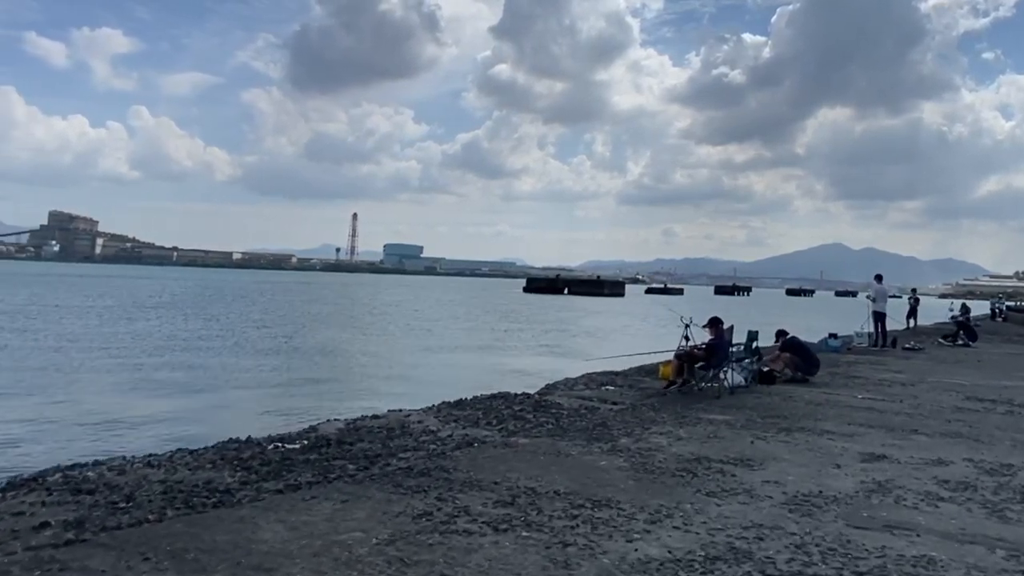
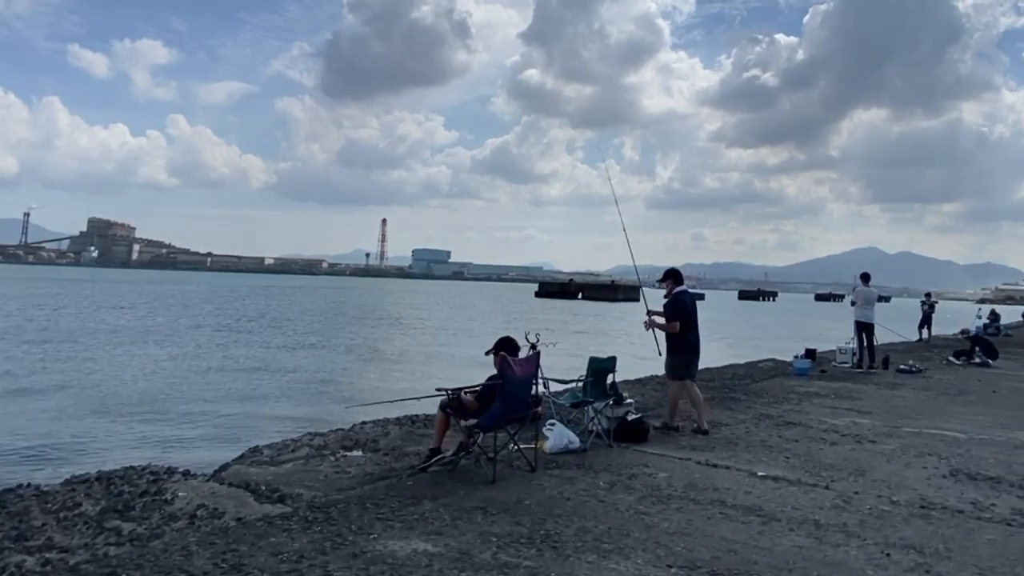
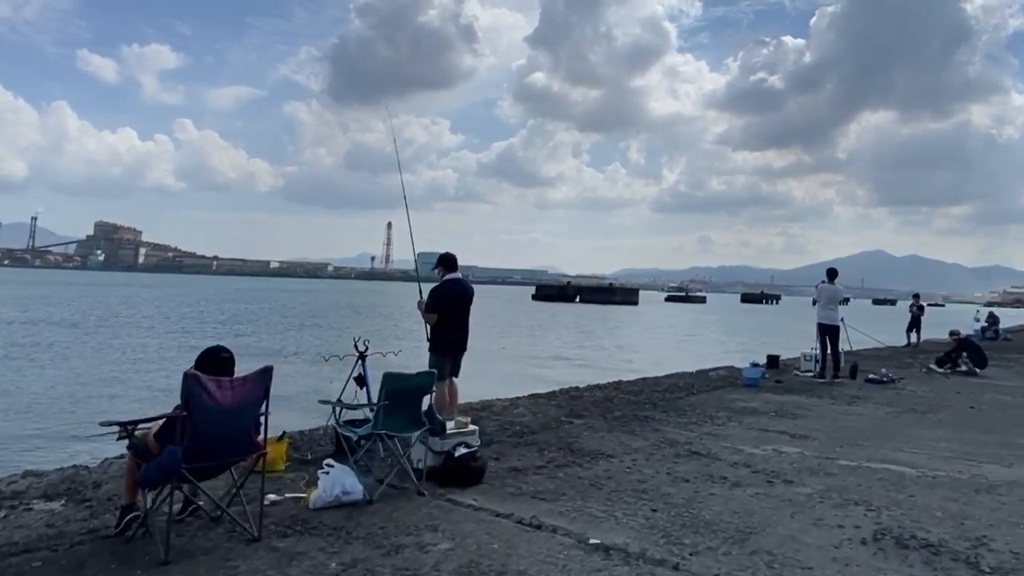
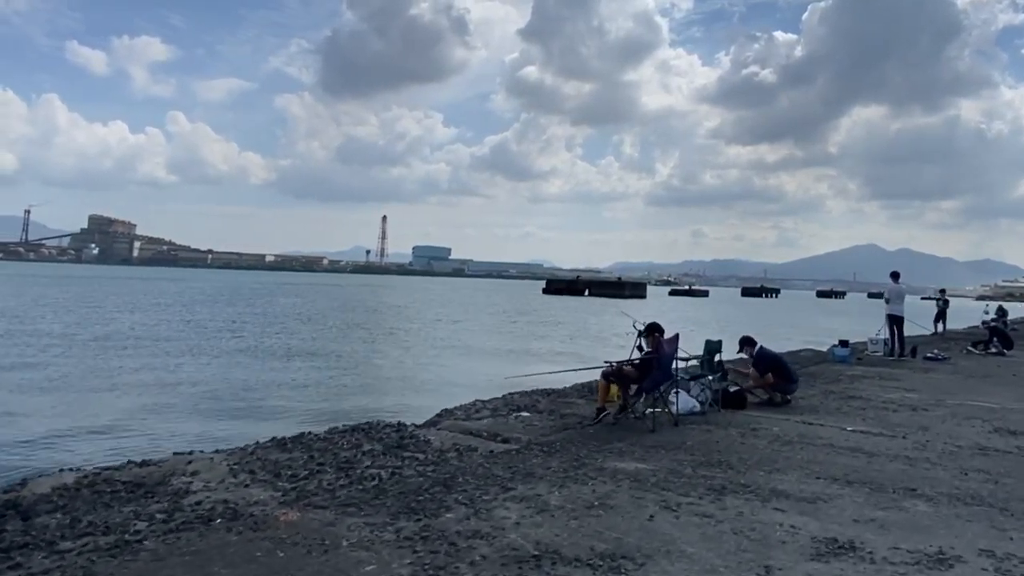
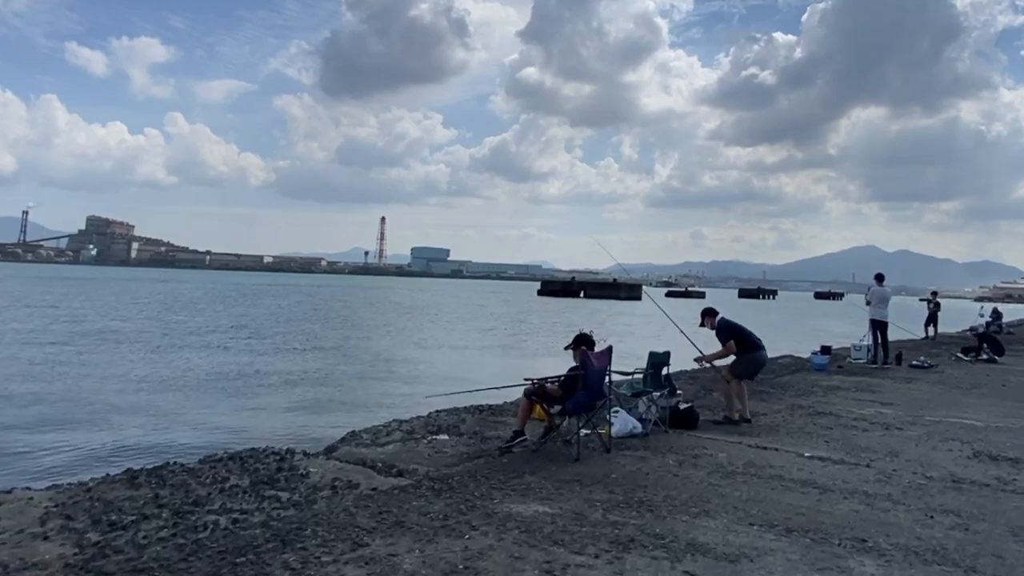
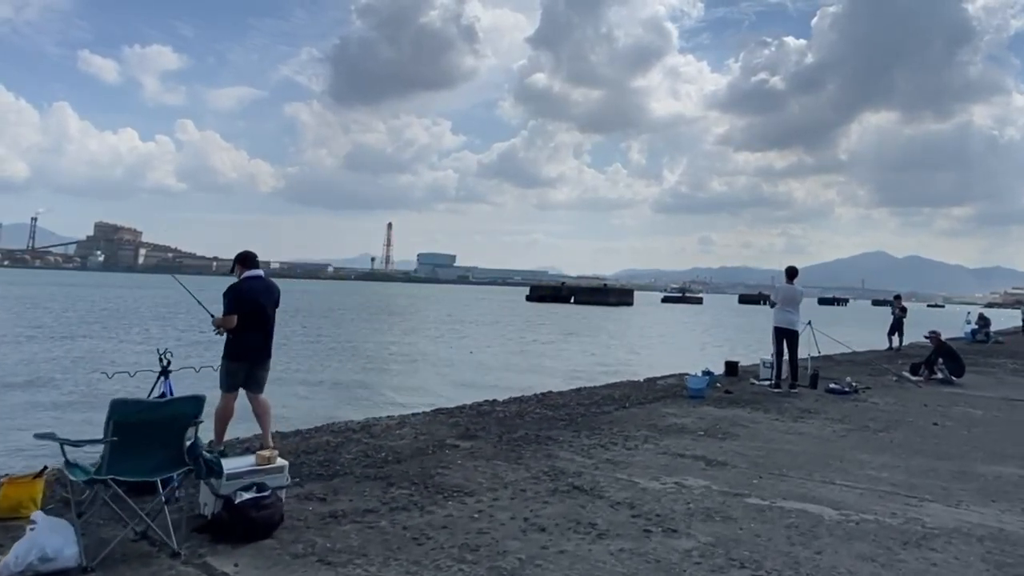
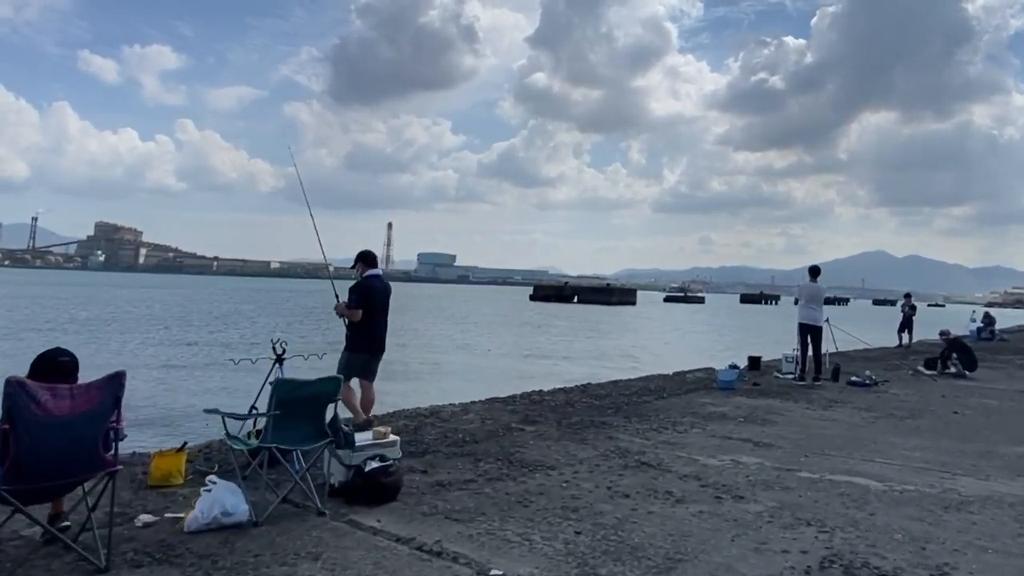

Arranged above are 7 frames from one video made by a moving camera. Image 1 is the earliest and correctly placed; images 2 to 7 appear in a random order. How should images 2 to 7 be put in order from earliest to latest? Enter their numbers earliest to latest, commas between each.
4, 5, 2, 3, 7, 6
